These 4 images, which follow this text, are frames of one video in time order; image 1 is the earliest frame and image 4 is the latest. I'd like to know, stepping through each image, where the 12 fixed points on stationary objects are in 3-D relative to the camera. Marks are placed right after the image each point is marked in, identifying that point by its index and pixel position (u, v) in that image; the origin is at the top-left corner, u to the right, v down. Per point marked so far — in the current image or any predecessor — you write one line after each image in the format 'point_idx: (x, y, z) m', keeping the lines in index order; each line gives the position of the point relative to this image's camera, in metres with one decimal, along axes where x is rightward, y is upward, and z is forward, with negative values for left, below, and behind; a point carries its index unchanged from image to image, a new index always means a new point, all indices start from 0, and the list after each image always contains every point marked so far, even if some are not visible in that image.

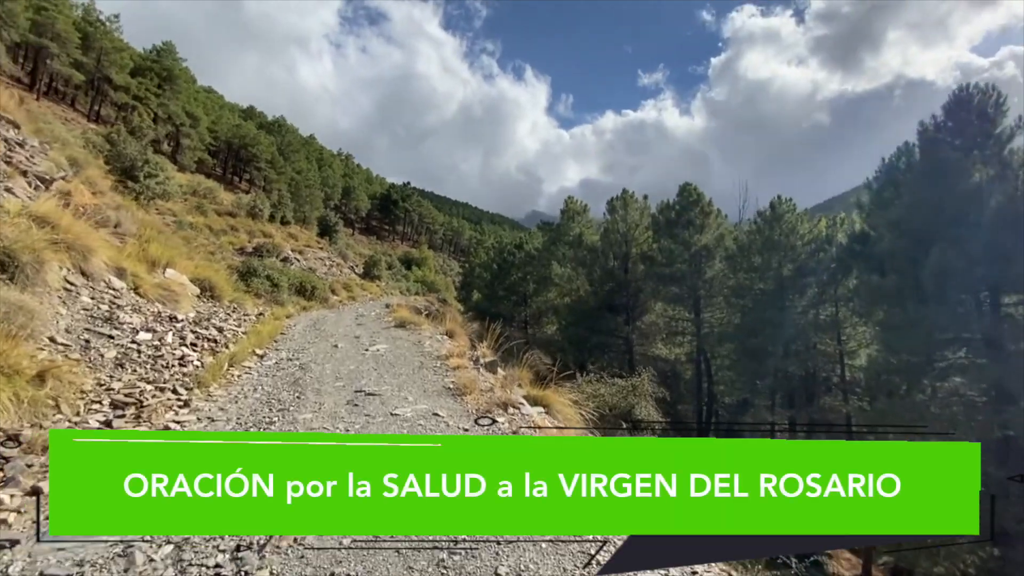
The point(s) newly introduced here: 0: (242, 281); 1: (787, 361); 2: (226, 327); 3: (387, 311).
0: (-8.2, +0.2, +14.5) m
1: (+10.5, -2.8, +18.0) m
2: (-4.5, -0.6, +7.4) m
3: (-4.2, -0.8, +15.9) m
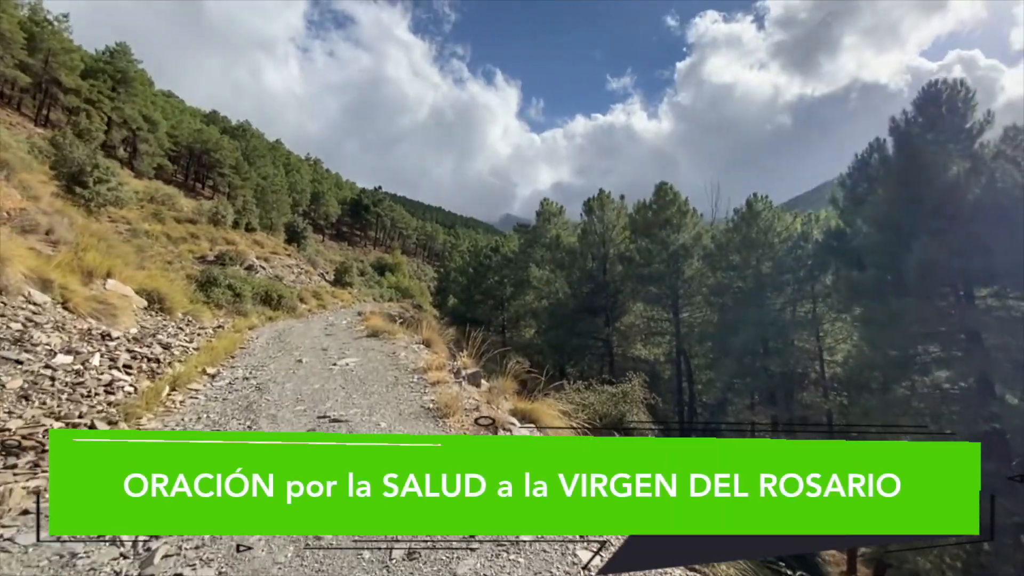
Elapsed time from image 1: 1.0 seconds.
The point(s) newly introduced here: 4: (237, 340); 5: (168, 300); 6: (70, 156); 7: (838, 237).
0: (-8.8, -0.1, +13.5) m
1: (+9.7, -2.7, +18.0) m
2: (-4.7, -0.8, +6.6) m
3: (-4.9, -1.0, +15.1) m
4: (-5.1, -0.9, +8.8) m
5: (-6.1, -0.2, +8.4) m
6: (-17.7, +5.3, +19.2) m
7: (+10.6, +1.7, +15.6) m
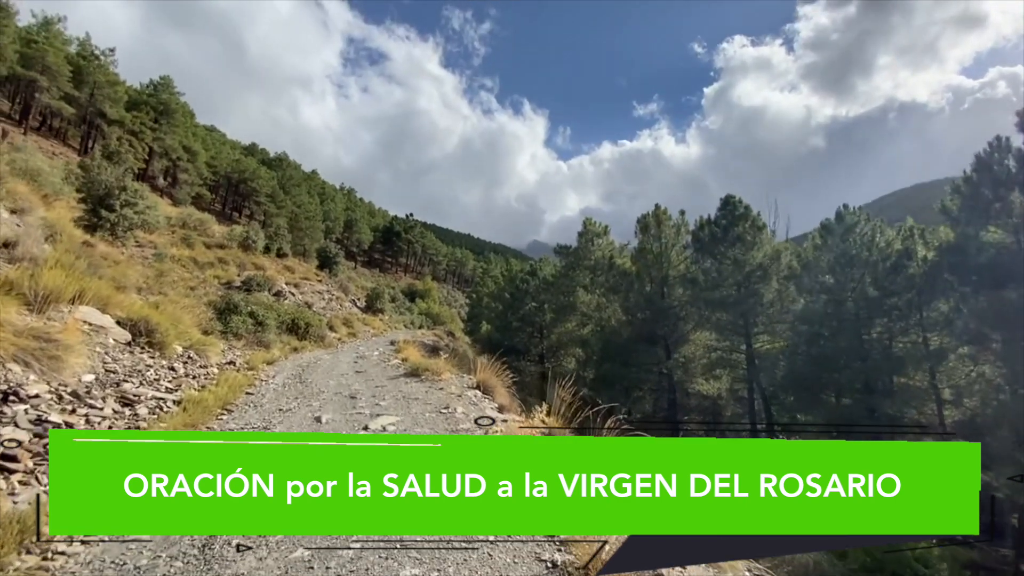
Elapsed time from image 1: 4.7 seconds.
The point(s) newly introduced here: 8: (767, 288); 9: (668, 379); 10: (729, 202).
0: (-7.4, -0.8, +12.0) m
1: (+11.4, -3.5, +15.2) m
2: (-3.7, -1.1, +4.8) m
3: (-3.3, -1.7, +13.2) m
4: (-3.9, -1.4, +6.9) m
5: (-4.9, -0.6, +6.7) m
6: (-16.0, +4.2, +18.4) m
7: (+12.2, +1.0, +13.0) m
8: (+9.3, 0.0, +17.6) m
9: (+6.5, -3.8, +19.8) m
10: (+8.0, +3.2, +17.7) m
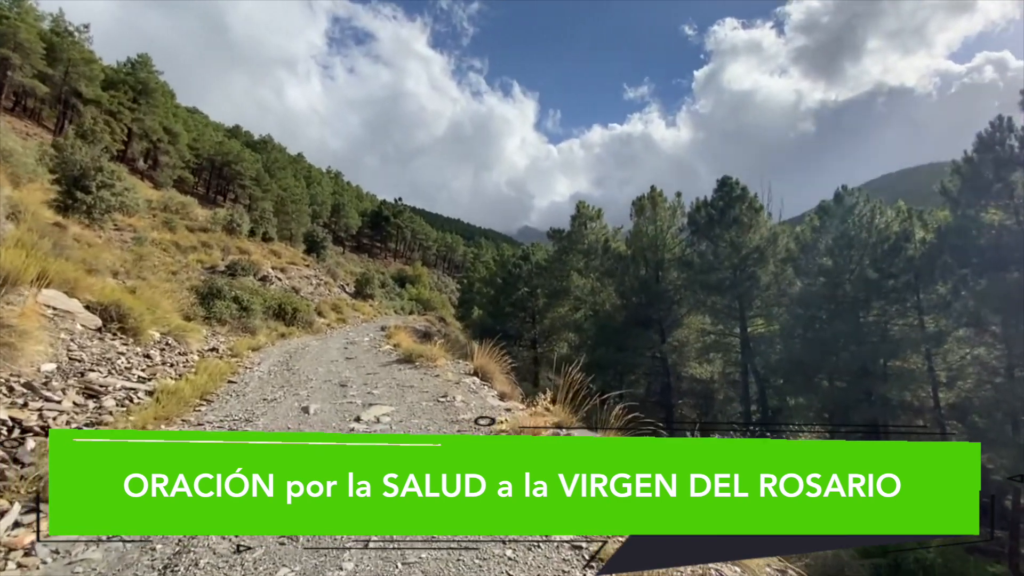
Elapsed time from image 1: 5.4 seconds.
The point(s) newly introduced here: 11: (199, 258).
0: (-7.5, -0.4, +11.5) m
1: (+11.2, -3.0, +15.2) m
2: (-3.6, -0.9, +4.4) m
3: (-3.5, -1.3, +12.9) m
4: (-3.9, -1.1, +6.5) m
5: (-4.9, -0.4, +6.3) m
6: (-16.2, +4.8, +17.6) m
7: (+12.0, +1.5, +12.8) m
8: (+9.1, +0.6, +17.4) m
9: (+6.2, -3.1, +19.7) m
10: (+7.8, +3.8, +17.4) m
11: (-12.5, +1.2, +19.0) m
